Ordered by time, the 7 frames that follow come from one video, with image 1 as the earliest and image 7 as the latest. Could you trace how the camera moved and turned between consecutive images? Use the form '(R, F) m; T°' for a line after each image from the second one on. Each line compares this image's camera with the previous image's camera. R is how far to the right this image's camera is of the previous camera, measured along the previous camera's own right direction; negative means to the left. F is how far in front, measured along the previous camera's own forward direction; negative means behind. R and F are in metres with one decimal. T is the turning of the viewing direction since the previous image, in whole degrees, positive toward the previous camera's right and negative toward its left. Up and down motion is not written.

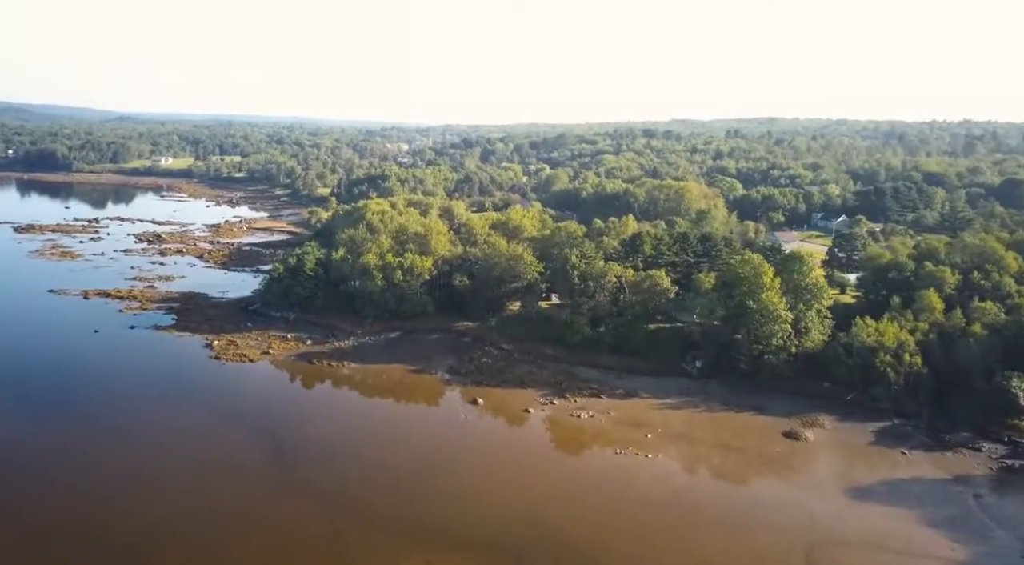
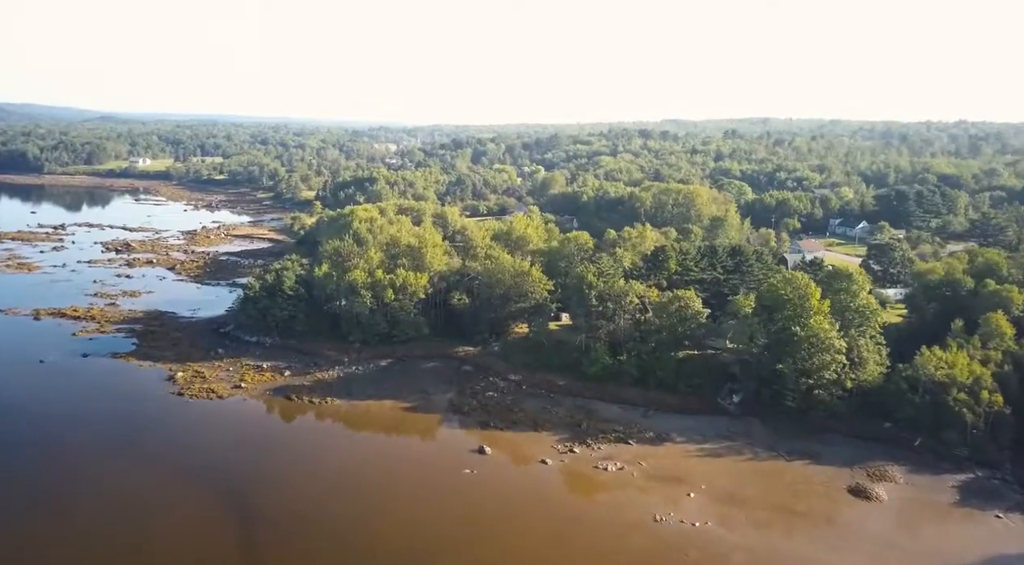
(-1.1, +6.6) m; +1°
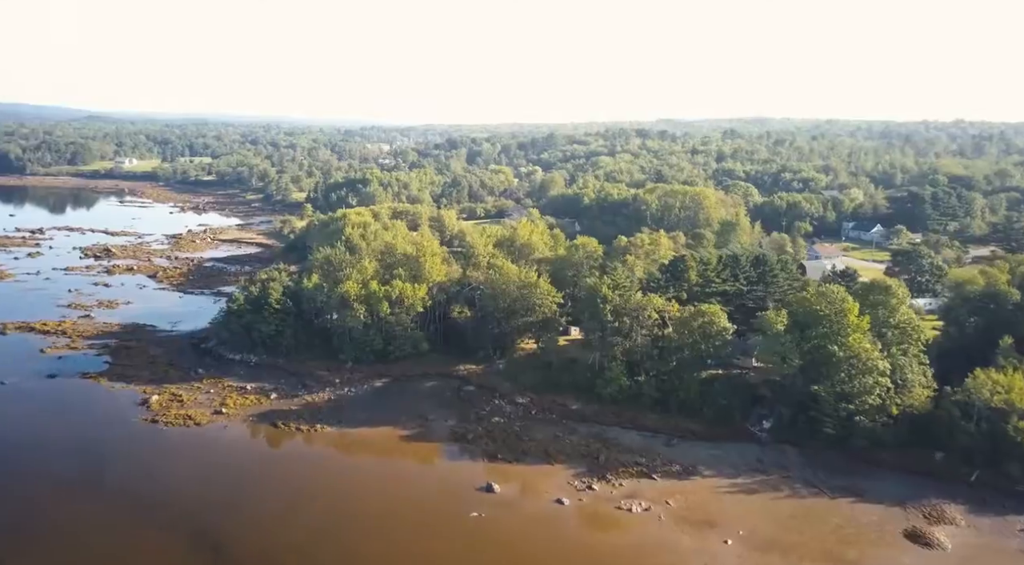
(-0.7, +4.0) m; +1°
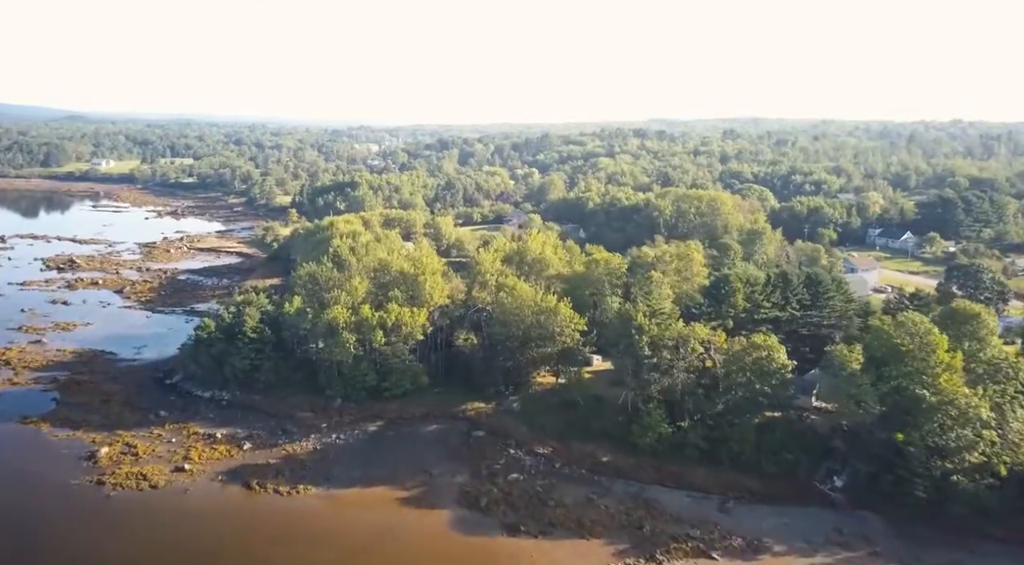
(-1.3, +6.6) m; +1°
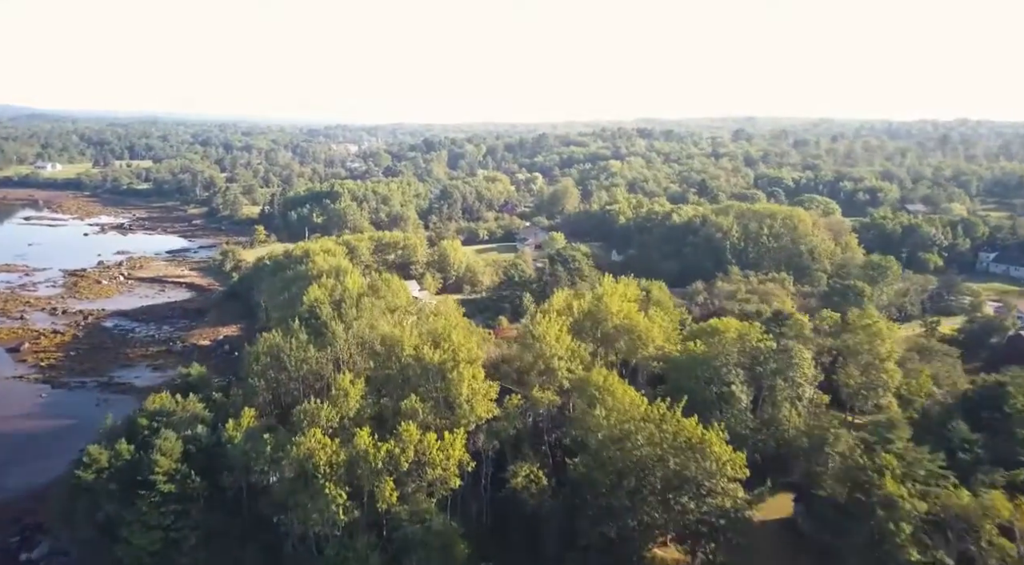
(-3.6, +17.3) m; +2°
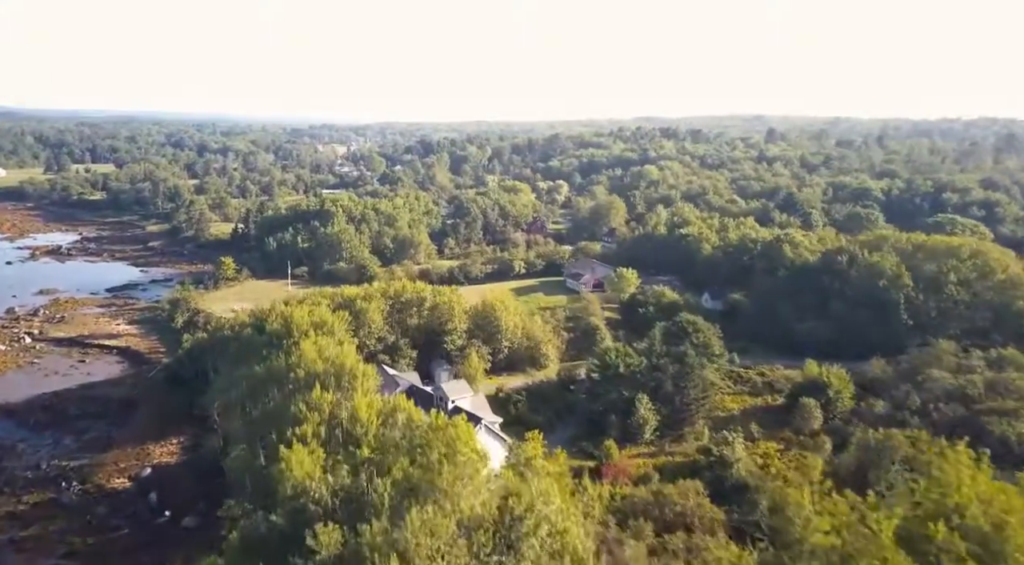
(-4.7, +19.9) m; +1°
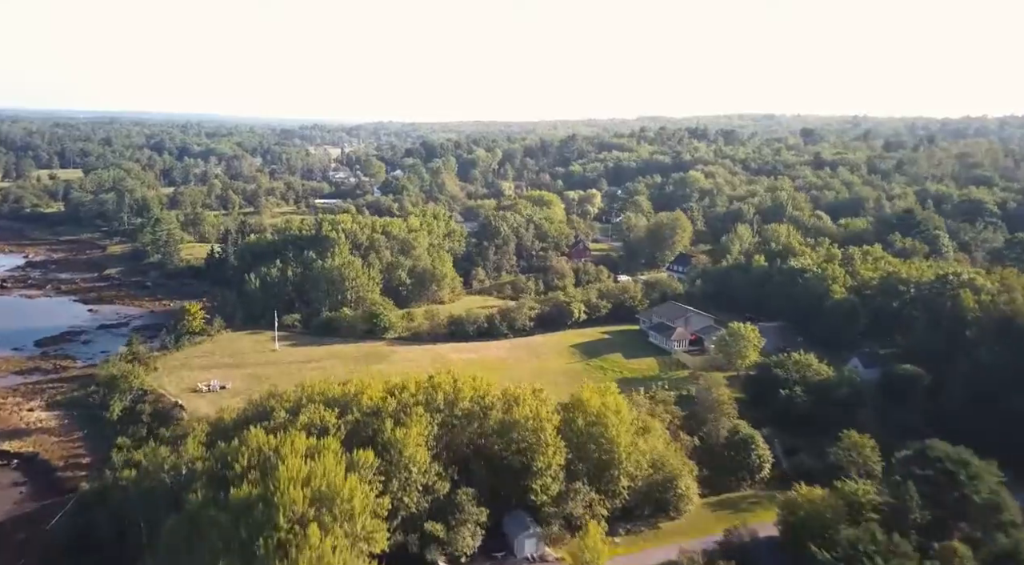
(-4.0, +16.1) m; +1°
